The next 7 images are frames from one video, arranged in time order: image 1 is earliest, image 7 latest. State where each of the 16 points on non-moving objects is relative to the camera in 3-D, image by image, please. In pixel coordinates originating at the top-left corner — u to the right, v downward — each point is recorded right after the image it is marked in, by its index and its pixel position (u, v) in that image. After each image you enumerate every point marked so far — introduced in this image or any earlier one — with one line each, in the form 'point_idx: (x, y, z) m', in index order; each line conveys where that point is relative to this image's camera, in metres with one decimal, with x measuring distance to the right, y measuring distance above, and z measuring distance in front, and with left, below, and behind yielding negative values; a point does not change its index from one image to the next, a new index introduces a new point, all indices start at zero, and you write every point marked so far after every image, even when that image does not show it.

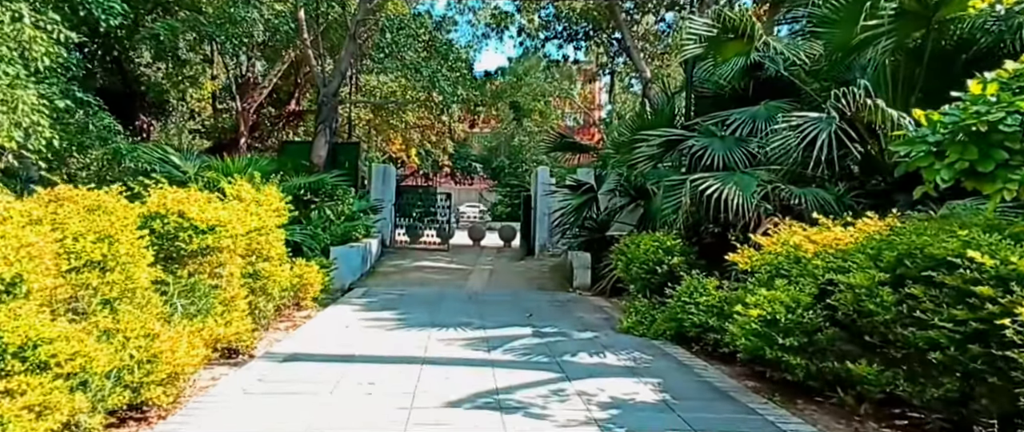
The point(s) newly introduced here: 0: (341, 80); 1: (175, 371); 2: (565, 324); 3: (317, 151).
0: (-3.6, +2.9, +14.8) m
1: (-1.7, -0.8, +3.5) m
2: (+0.5, -1.0, +6.8) m
3: (-4.2, +1.4, +14.9) m
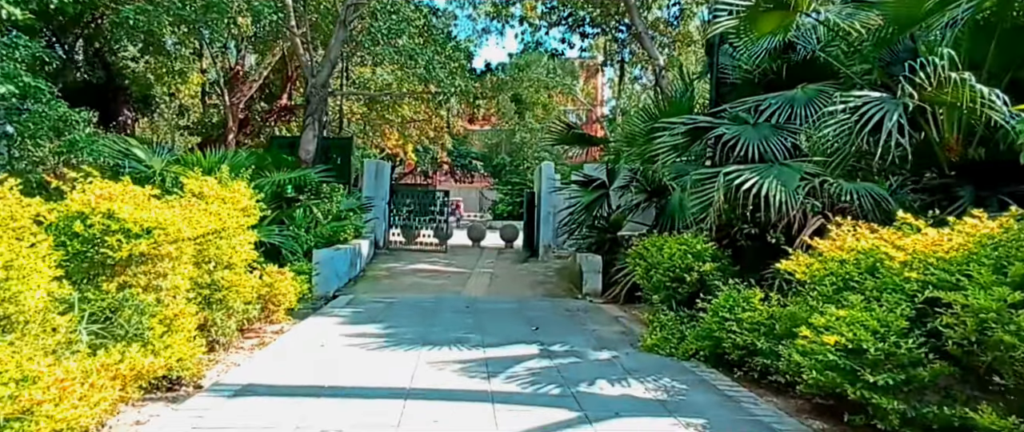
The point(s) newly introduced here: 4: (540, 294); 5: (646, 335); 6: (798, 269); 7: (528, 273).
0: (-3.6, +2.9, +13.9) m
1: (-1.7, -0.8, +2.6) m
2: (+0.6, -1.0, +5.9) m
3: (-4.2, +1.4, +14.0) m
4: (+0.4, -1.0, +8.9) m
5: (+1.1, -1.0, +5.7) m
6: (+1.8, -0.3, +4.3) m
7: (+0.3, -0.9, +11.1) m
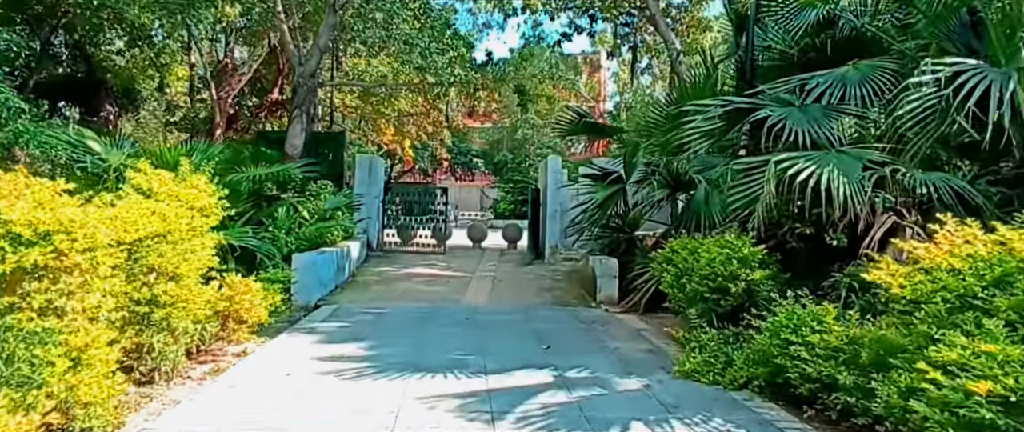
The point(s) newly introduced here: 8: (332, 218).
0: (-3.5, +2.9, +12.9) m
1: (-1.6, -0.8, +1.7) m
2: (+0.6, -1.0, +4.9) m
3: (-4.1, +1.4, +13.0) m
4: (+0.4, -1.0, +8.0) m
5: (+1.2, -1.0, +4.8) m
6: (+1.8, -0.3, +3.3) m
7: (+0.3, -0.9, +10.1) m
8: (-2.5, 0.0, +9.6) m
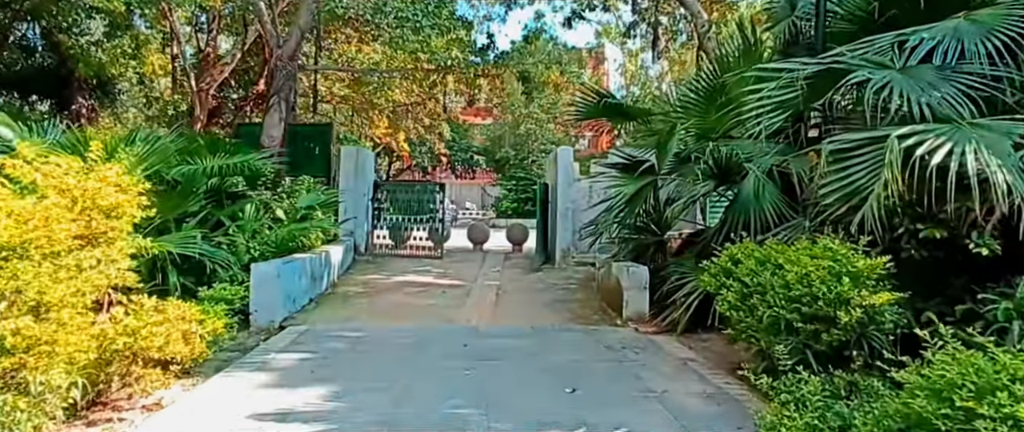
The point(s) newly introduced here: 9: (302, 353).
0: (-3.5, +2.9, +11.5) m
1: (-1.6, -0.8, +0.3) m
2: (+0.7, -1.0, +3.5) m
3: (-4.0, +1.4, +11.7) m
4: (+0.5, -1.0, +6.6) m
5: (+1.2, -0.9, +3.4) m
6: (+1.9, -0.3, +2.0) m
7: (+0.4, -0.9, +8.7) m
8: (-2.4, 0.0, +8.2) m
9: (-1.5, -1.0, +5.1) m
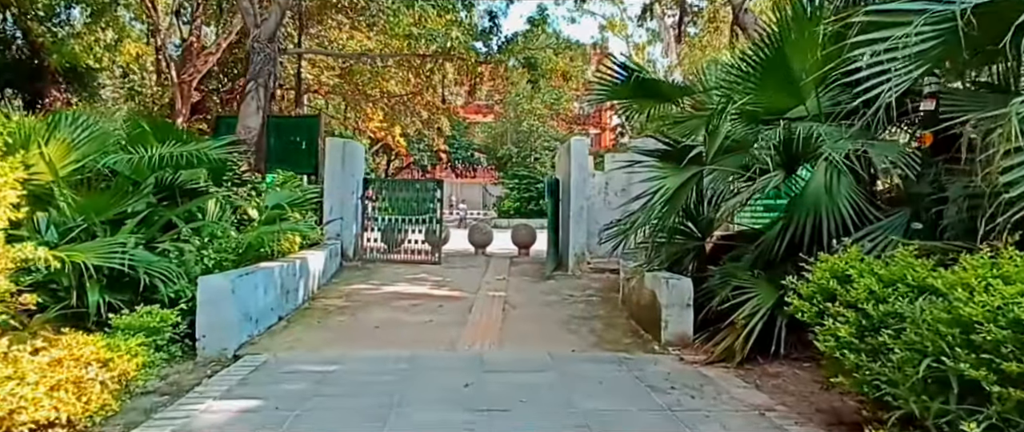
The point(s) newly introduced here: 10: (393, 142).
0: (-3.4, +2.9, +10.3) m
1: (-1.5, -0.8, -1.0) m
2: (+0.8, -1.0, +2.3) m
3: (-4.0, +1.4, +10.4) m
4: (+0.6, -1.0, +5.4) m
5: (+1.3, -0.9, +2.1) m
6: (+2.0, -0.3, +0.7) m
7: (+0.5, -0.9, +7.5) m
8: (-2.3, 0.0, +7.0) m
9: (-1.4, -1.0, +3.8) m
10: (-3.3, +2.0, +19.3) m
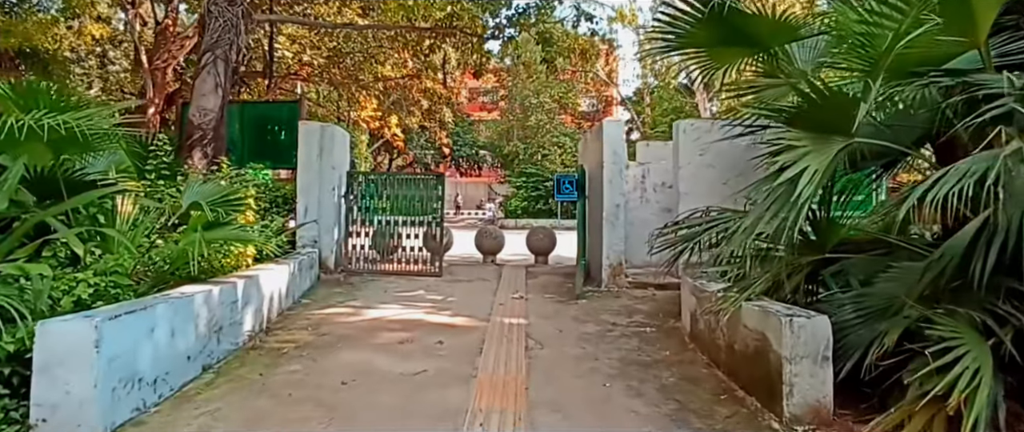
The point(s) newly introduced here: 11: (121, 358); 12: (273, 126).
0: (-3.2, +2.9, +8.3) m
1: (-1.3, -0.8, -2.9) m
2: (+0.9, -1.0, +0.3) m
3: (-3.8, +1.4, +8.5) m
4: (+0.8, -1.0, +3.4) m
5: (+1.5, -1.0, +0.2) m
6: (+2.1, -0.3, -1.3) m
7: (+0.7, -0.9, +5.5) m
8: (-2.1, 0.0, +5.1) m
9: (-1.3, -1.0, +1.9) m
10: (-3.0, +2.0, +17.4) m
11: (-1.8, -0.7, +3.2) m
12: (-3.3, +1.3, +9.7) m
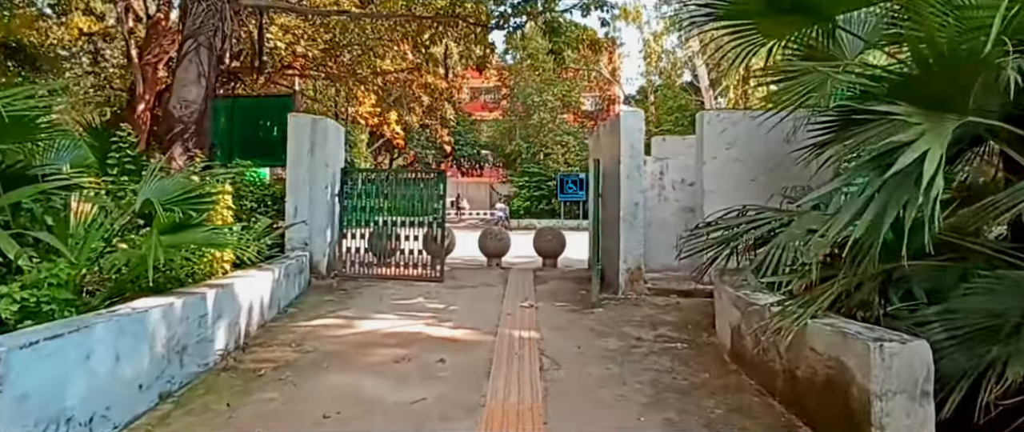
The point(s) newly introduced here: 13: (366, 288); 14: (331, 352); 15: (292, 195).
0: (-3.1, +2.9, +7.7) m
1: (-1.3, -0.8, -3.6) m
2: (+1.0, -1.0, -0.4) m
3: (-3.7, +1.4, +7.8) m
4: (+0.8, -1.0, +2.7) m
5: (+1.5, -1.0, -0.5) m
6: (+2.2, -0.3, -1.9) m
7: (+0.8, -0.9, +4.8) m
8: (-2.0, 0.0, +4.4) m
9: (-1.2, -1.0, +1.2) m
10: (-2.9, +2.0, +16.7) m
11: (-1.8, -0.7, +2.6) m
12: (-3.2, +1.3, +9.1) m
13: (-1.6, -0.8, +7.7) m
14: (-1.2, -0.9, +4.8) m
15: (-2.4, +0.3, +7.6) m
